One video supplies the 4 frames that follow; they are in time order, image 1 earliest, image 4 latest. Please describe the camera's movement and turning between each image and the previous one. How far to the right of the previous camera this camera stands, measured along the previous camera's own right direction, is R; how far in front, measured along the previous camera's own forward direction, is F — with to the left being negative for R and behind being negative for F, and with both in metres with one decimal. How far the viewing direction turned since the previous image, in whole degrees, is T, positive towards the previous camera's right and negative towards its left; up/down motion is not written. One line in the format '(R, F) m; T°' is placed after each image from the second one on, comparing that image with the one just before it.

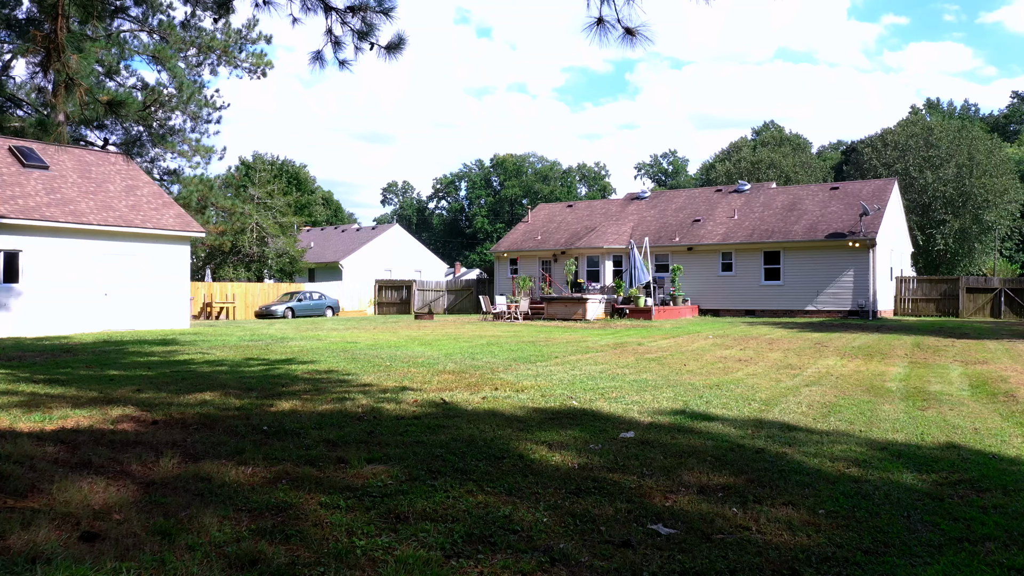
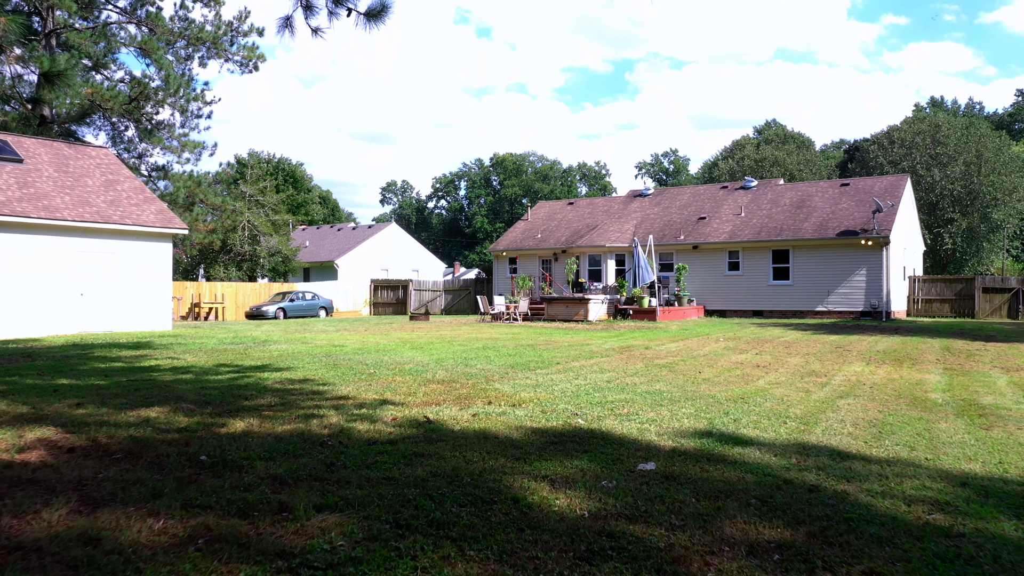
(0.0, +0.9) m; 0°
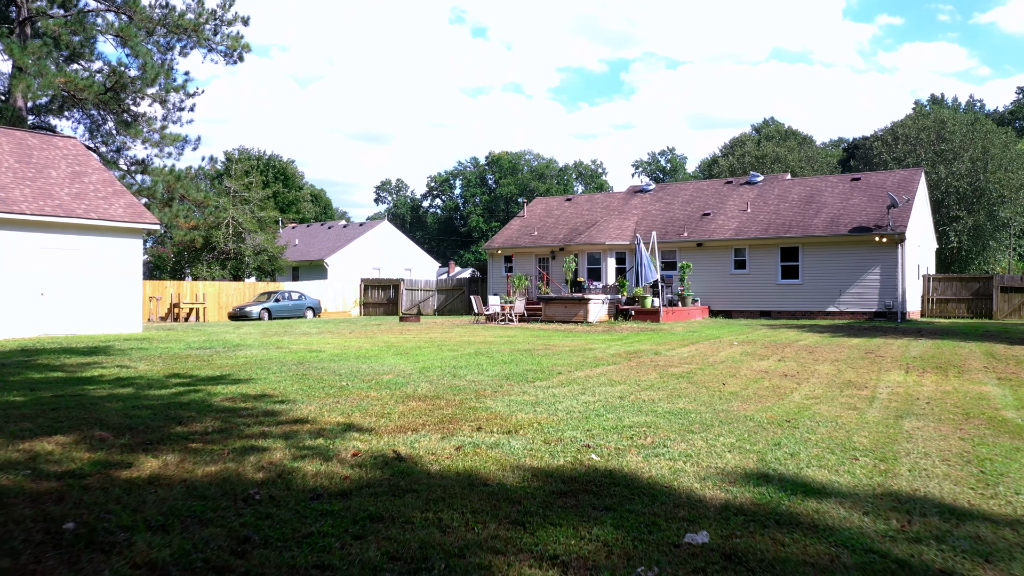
(0.0, +1.2) m; 0°
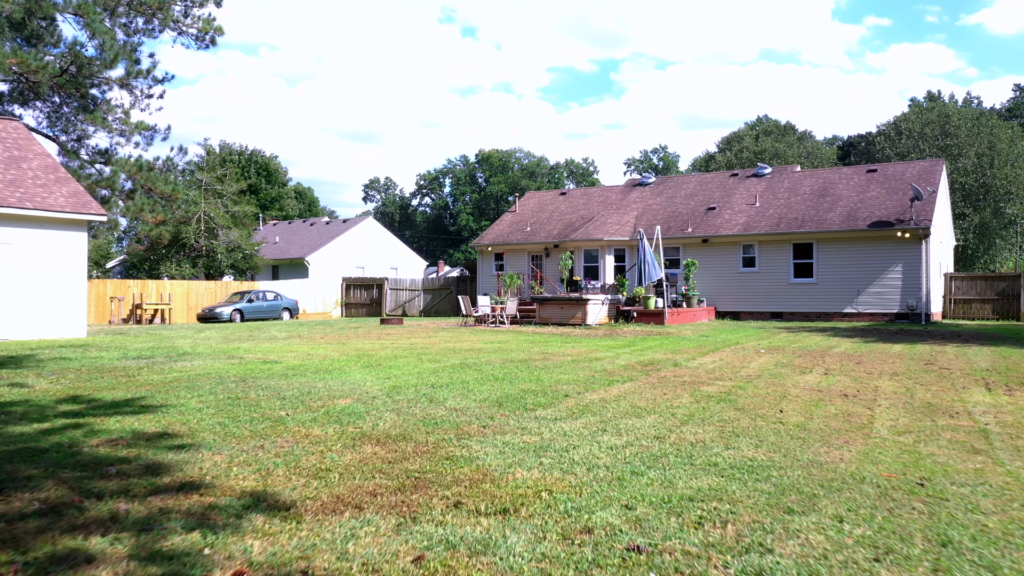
(0.0, +1.8) m; +1°
